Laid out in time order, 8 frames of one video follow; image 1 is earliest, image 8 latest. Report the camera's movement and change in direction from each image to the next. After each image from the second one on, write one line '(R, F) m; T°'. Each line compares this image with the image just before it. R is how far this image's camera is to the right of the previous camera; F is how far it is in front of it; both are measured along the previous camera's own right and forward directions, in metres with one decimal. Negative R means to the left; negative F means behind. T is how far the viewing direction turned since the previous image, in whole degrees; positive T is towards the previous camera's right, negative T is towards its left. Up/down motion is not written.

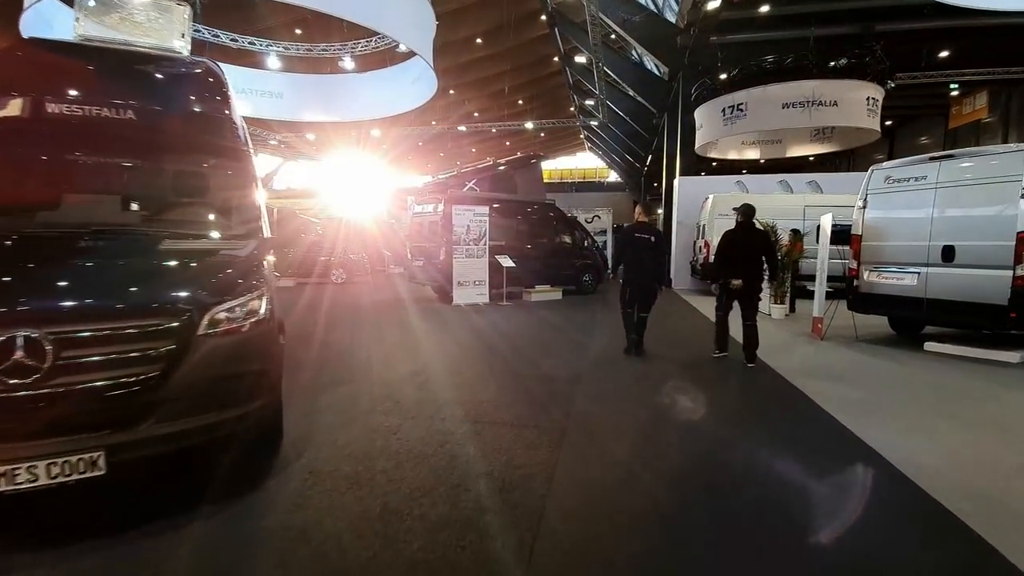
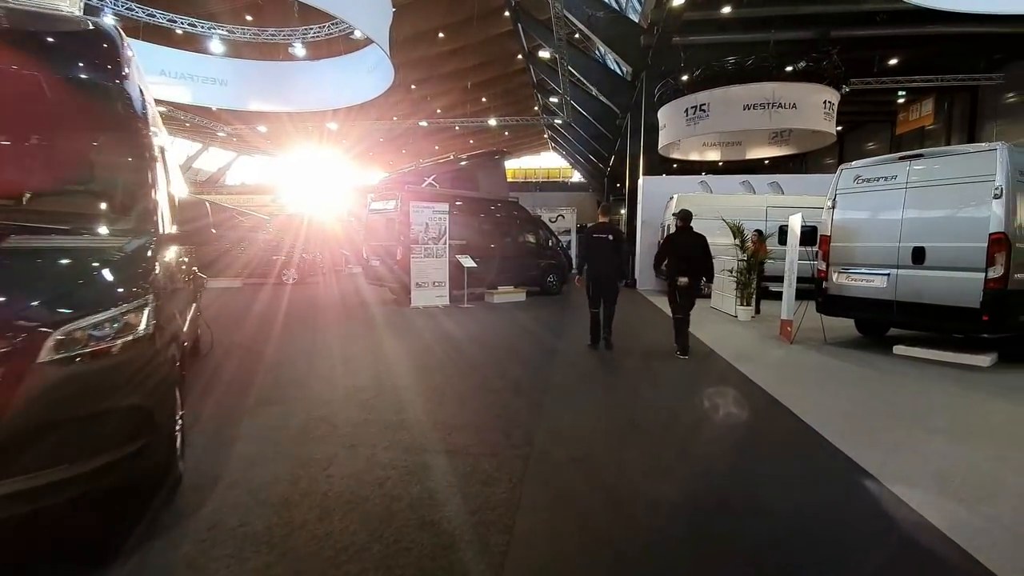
(0.0, +0.4) m; +4°
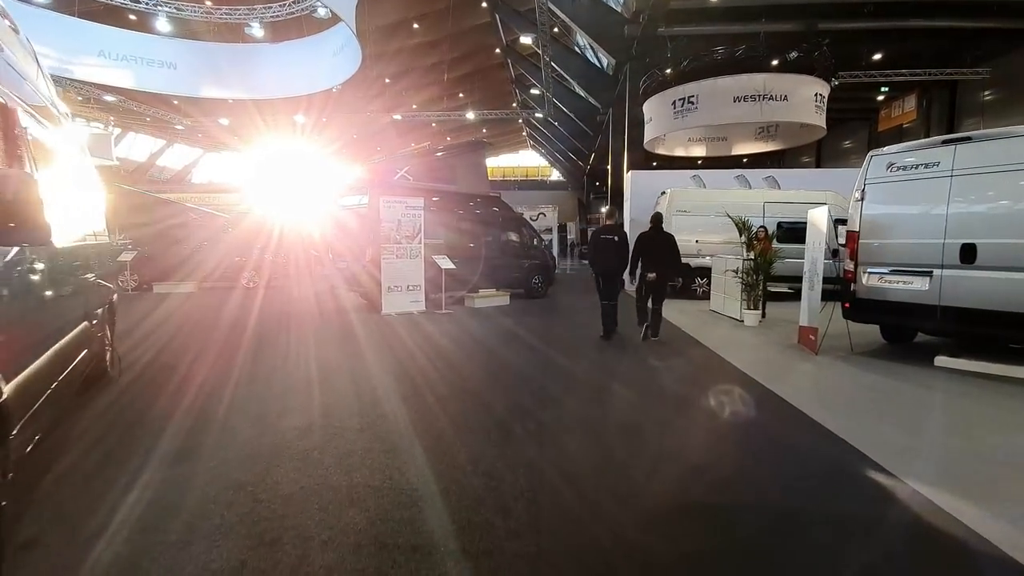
(-0.1, +0.8) m; +2°
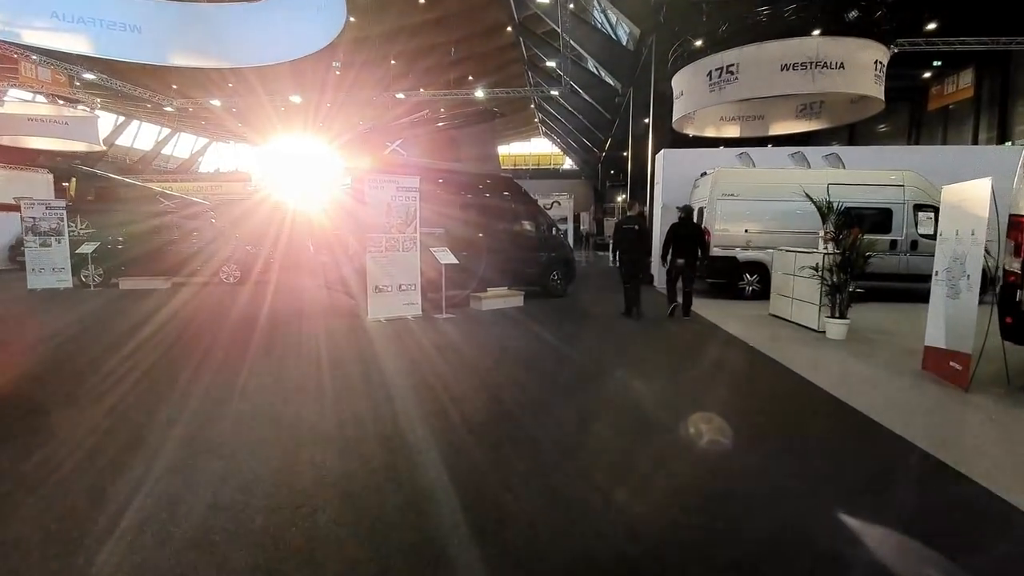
(-0.1, +1.4) m; -1°
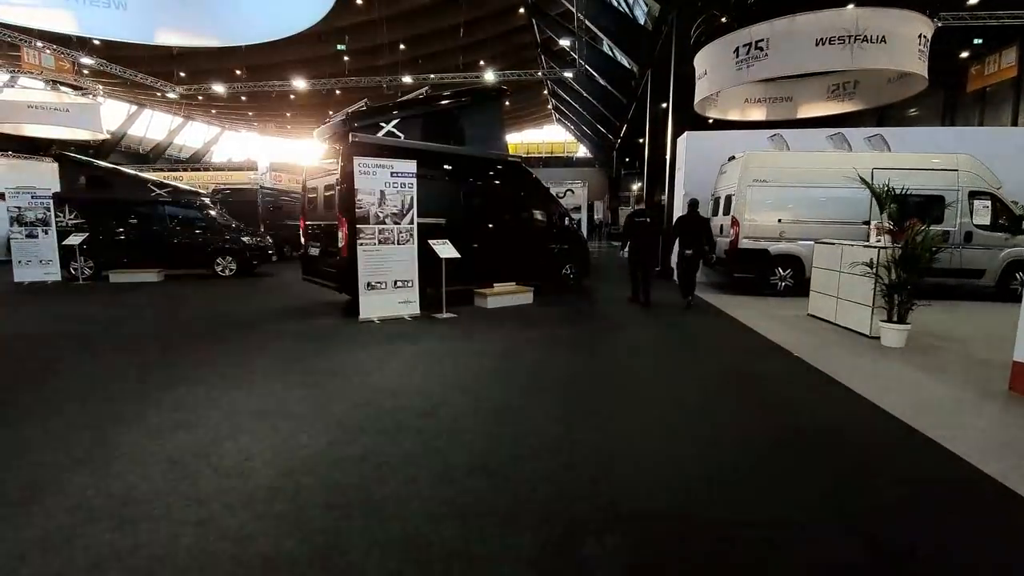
(+0.1, +0.6) m; -1°
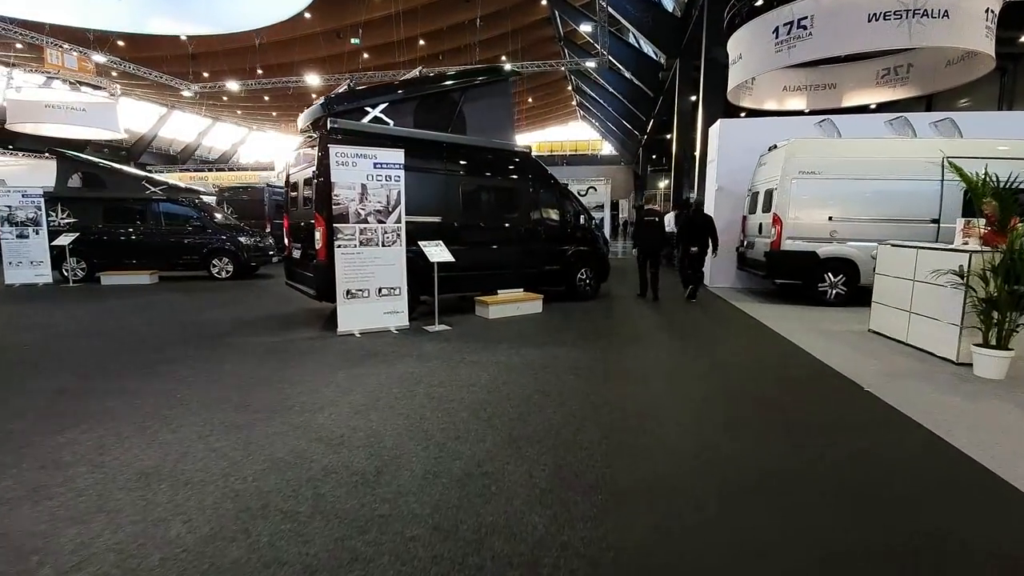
(+0.2, +0.8) m; -3°
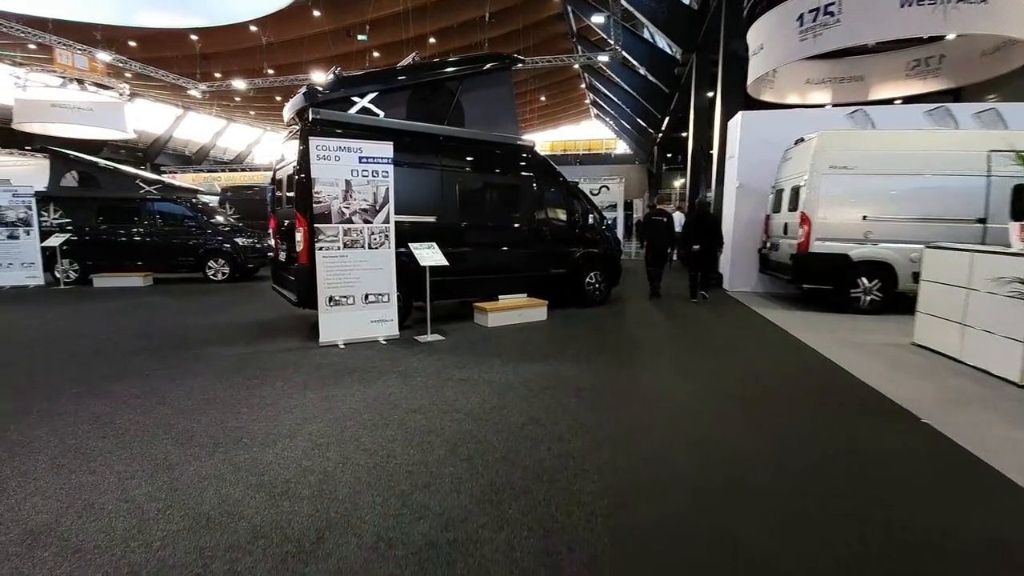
(+0.1, +0.4) m; -2°
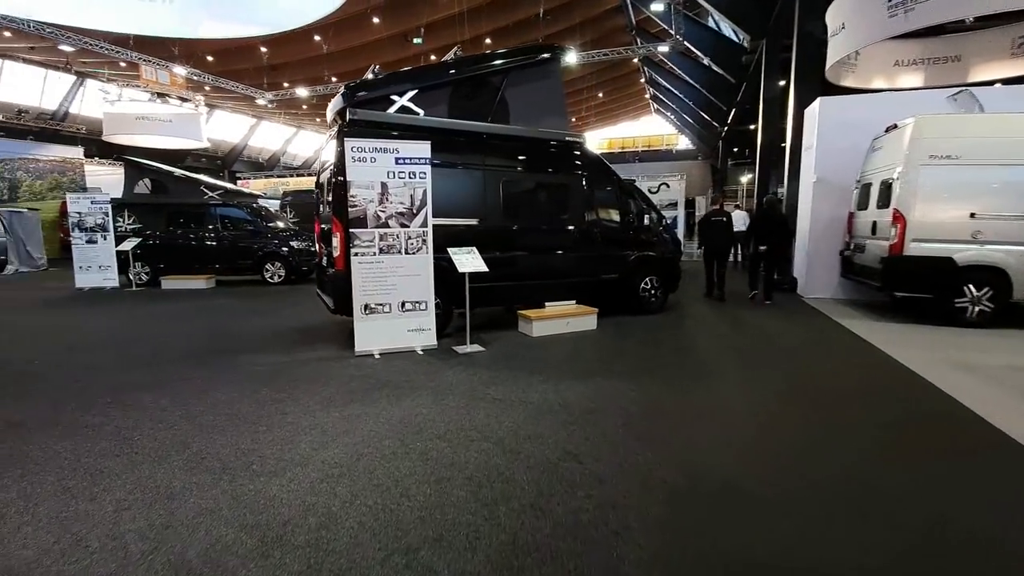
(+0.1, +0.3) m; -7°
